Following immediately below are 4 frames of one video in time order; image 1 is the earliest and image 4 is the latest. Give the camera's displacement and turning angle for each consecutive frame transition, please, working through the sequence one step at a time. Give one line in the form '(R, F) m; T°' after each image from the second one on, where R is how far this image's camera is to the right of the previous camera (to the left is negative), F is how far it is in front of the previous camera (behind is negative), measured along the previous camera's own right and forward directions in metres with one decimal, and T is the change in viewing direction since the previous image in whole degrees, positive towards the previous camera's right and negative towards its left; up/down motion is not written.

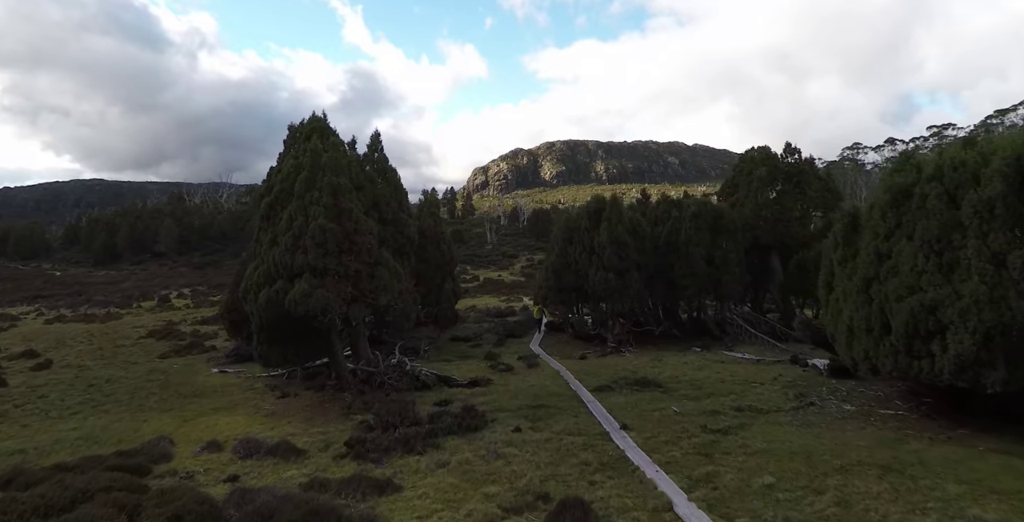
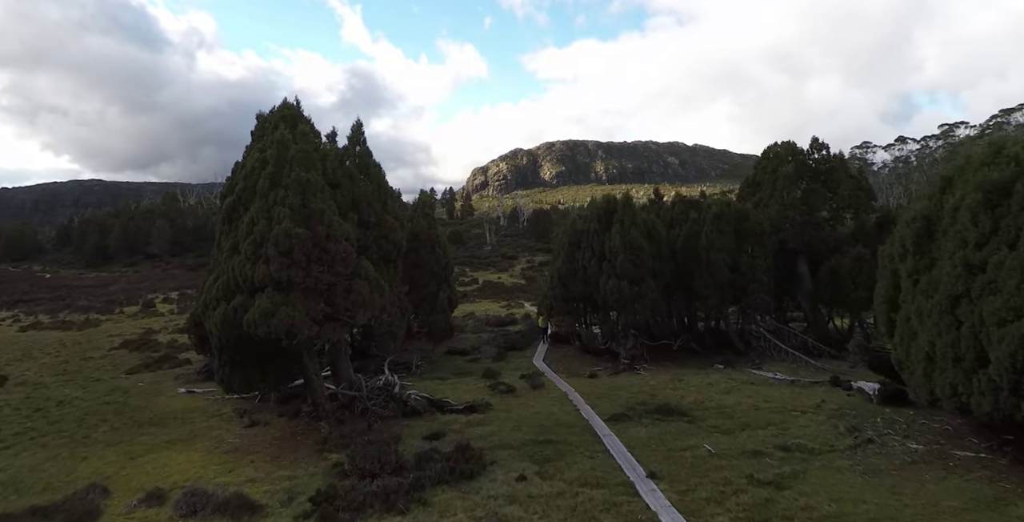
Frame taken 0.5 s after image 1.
(-0.1, +2.7) m; 0°
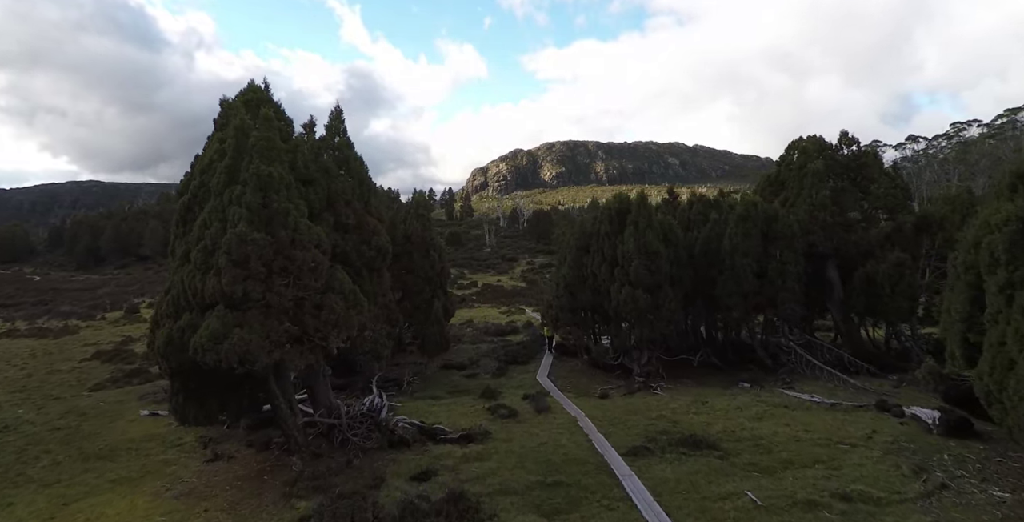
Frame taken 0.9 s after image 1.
(-0.1, +2.4) m; 0°
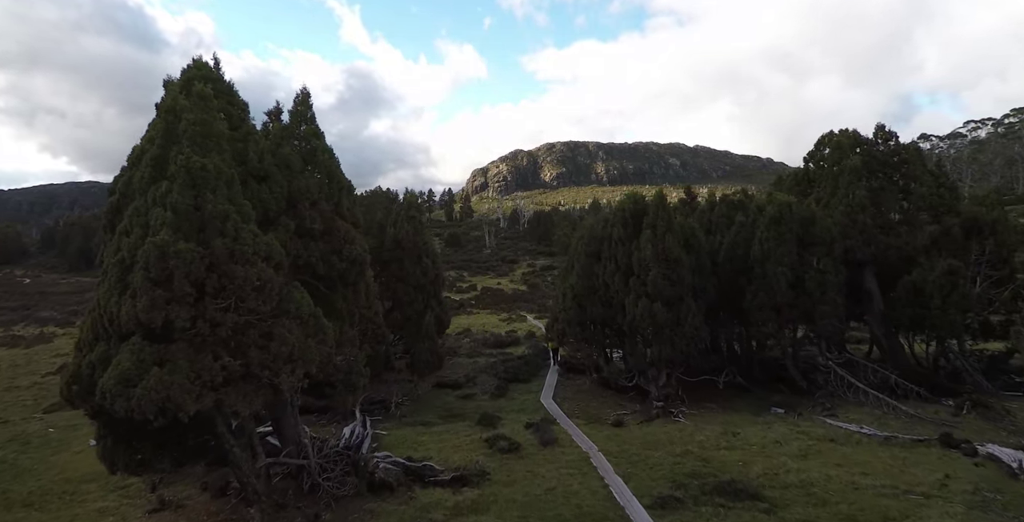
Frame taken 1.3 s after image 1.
(0.0, +2.5) m; 0°
